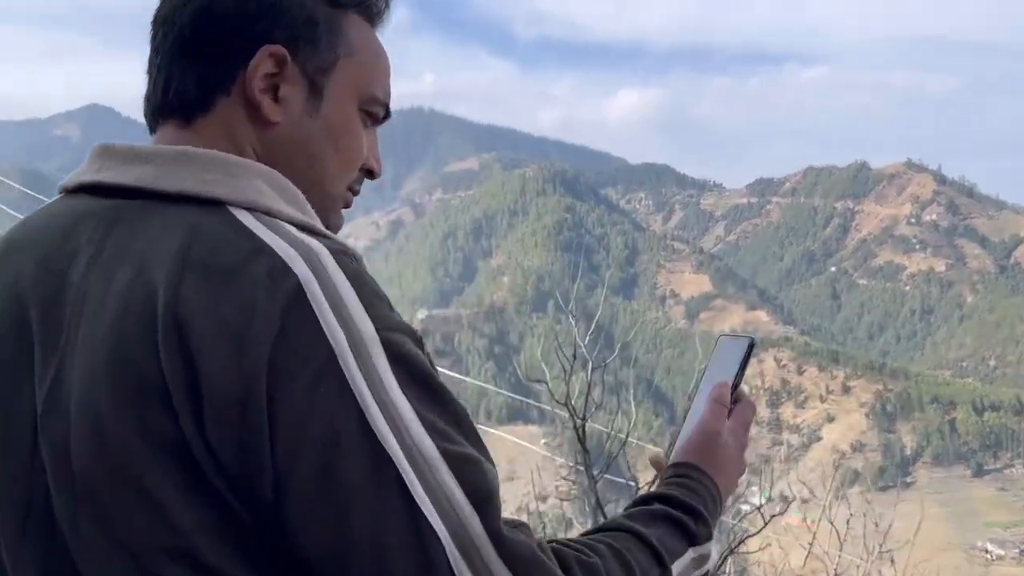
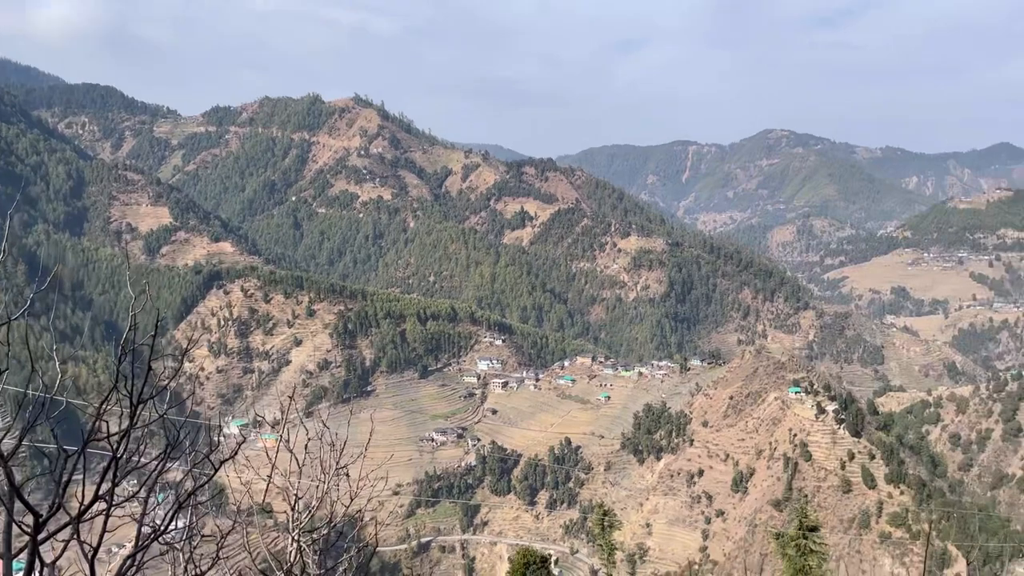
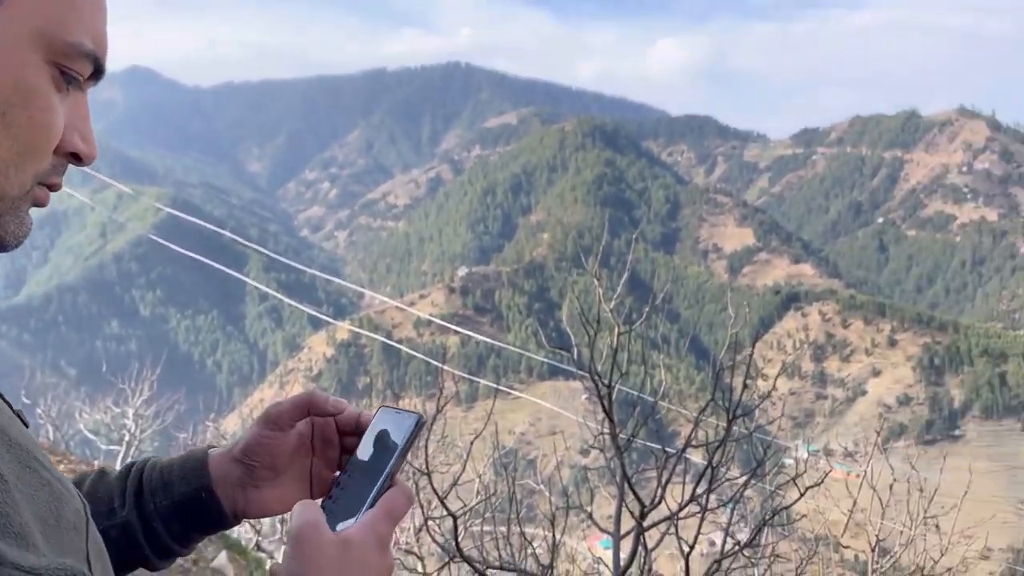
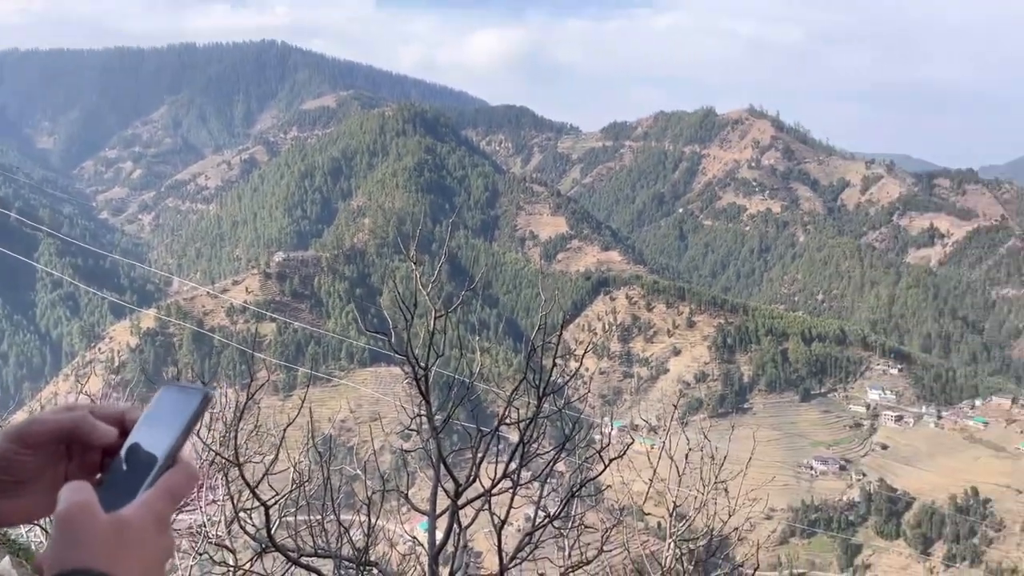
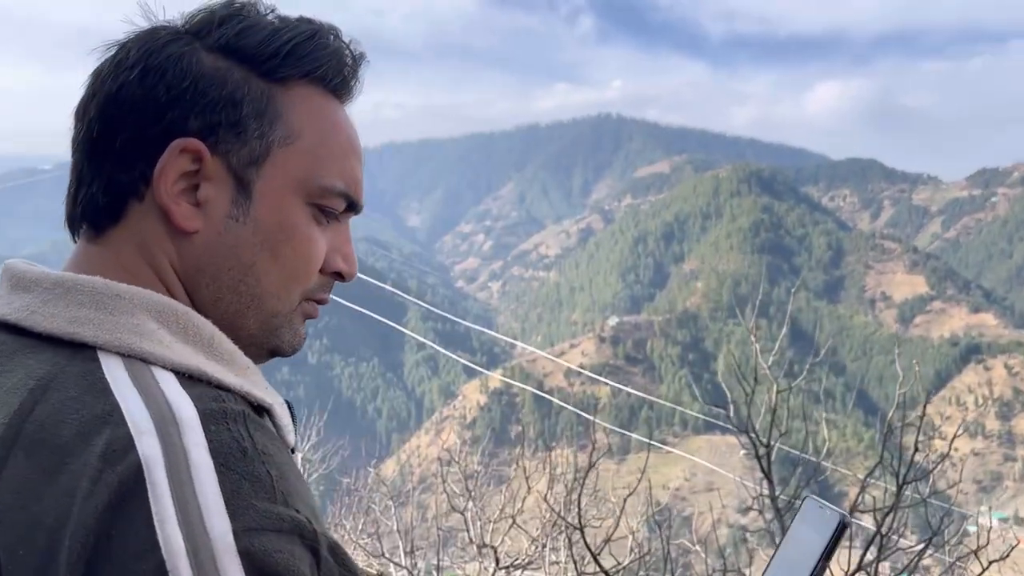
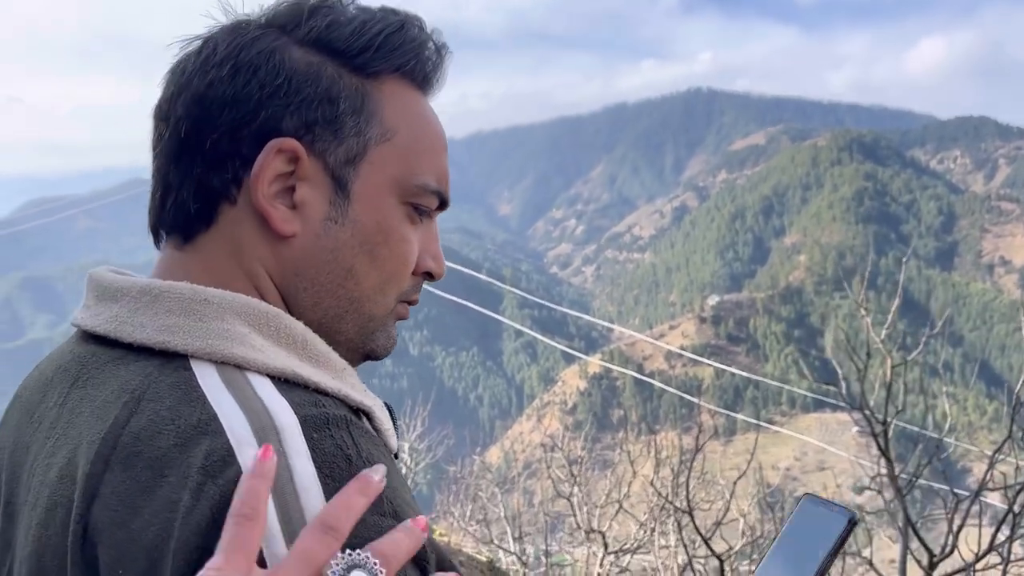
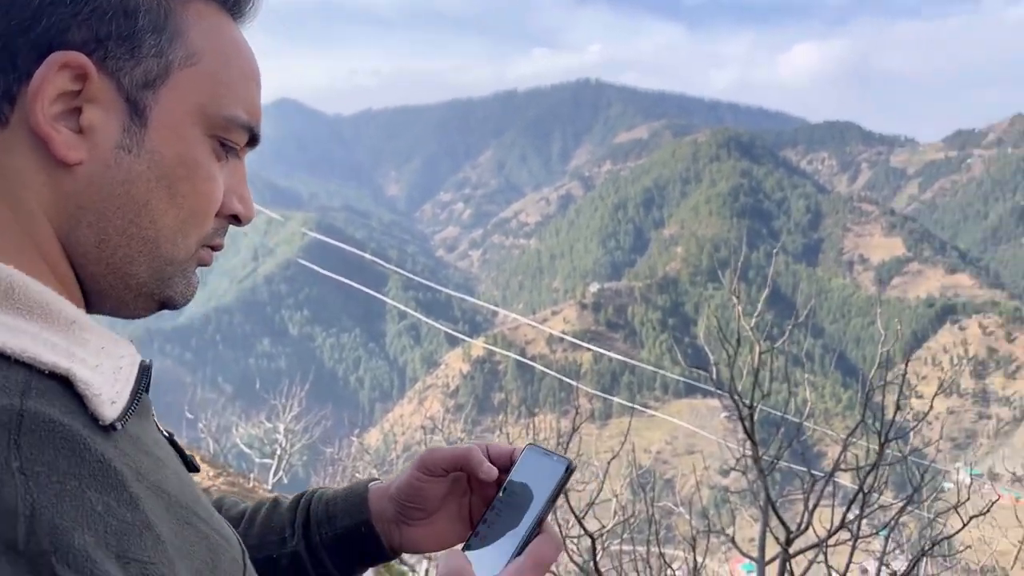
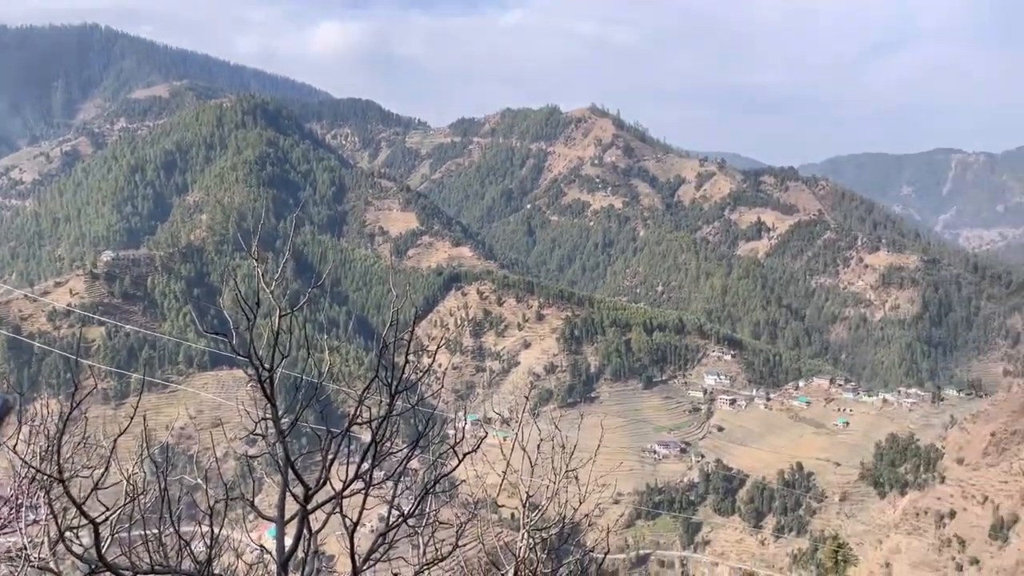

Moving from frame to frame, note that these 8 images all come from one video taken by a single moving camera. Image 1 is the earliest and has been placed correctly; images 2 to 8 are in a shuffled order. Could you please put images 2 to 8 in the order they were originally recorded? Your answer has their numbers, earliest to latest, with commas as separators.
5, 6, 7, 3, 4, 8, 2
